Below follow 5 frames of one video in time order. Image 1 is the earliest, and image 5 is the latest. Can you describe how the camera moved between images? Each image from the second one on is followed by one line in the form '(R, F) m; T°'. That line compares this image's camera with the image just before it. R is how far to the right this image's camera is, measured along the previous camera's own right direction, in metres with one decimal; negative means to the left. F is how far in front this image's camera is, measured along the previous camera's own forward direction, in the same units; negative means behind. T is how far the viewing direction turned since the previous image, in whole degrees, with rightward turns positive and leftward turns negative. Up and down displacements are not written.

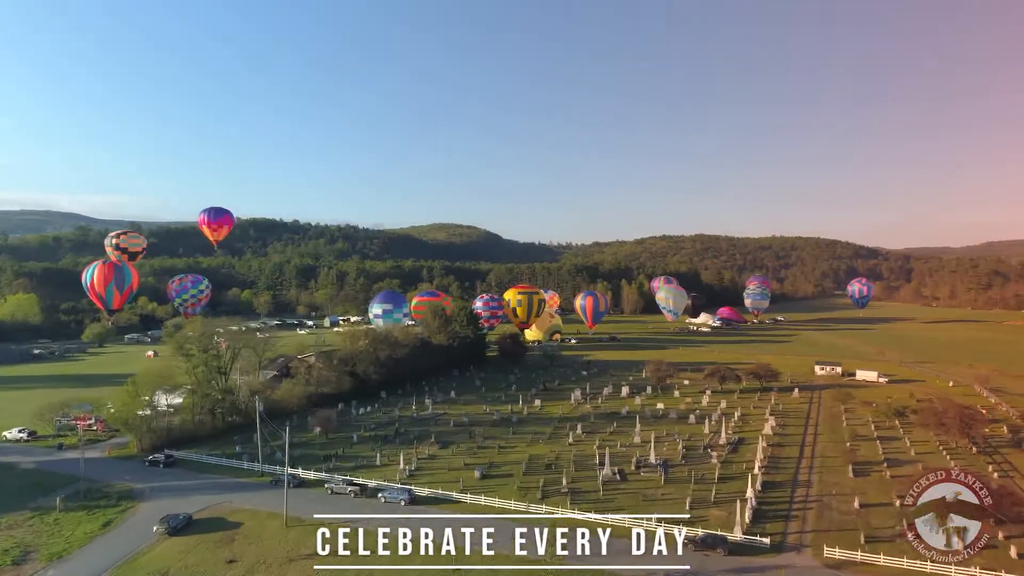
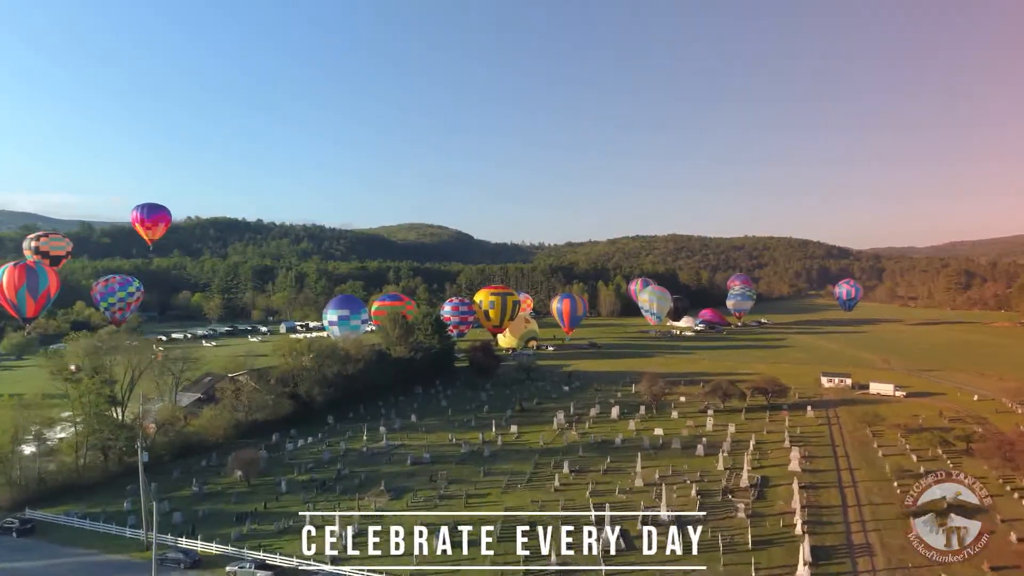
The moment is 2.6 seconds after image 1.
(+0.1, +4.9) m; +2°
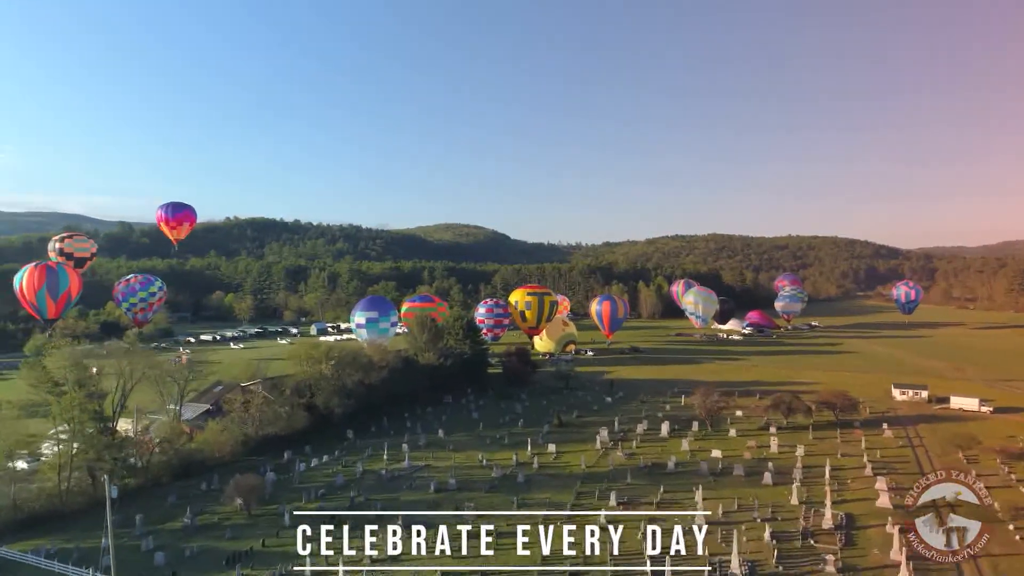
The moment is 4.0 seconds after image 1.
(-0.1, +2.8) m; -3°
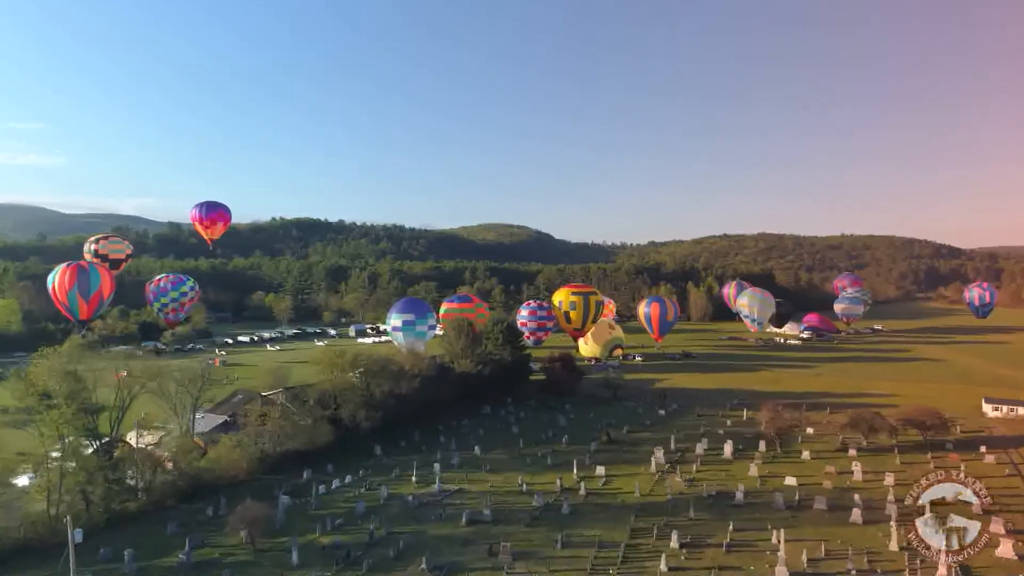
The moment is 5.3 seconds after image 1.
(0.0, +2.5) m; -4°
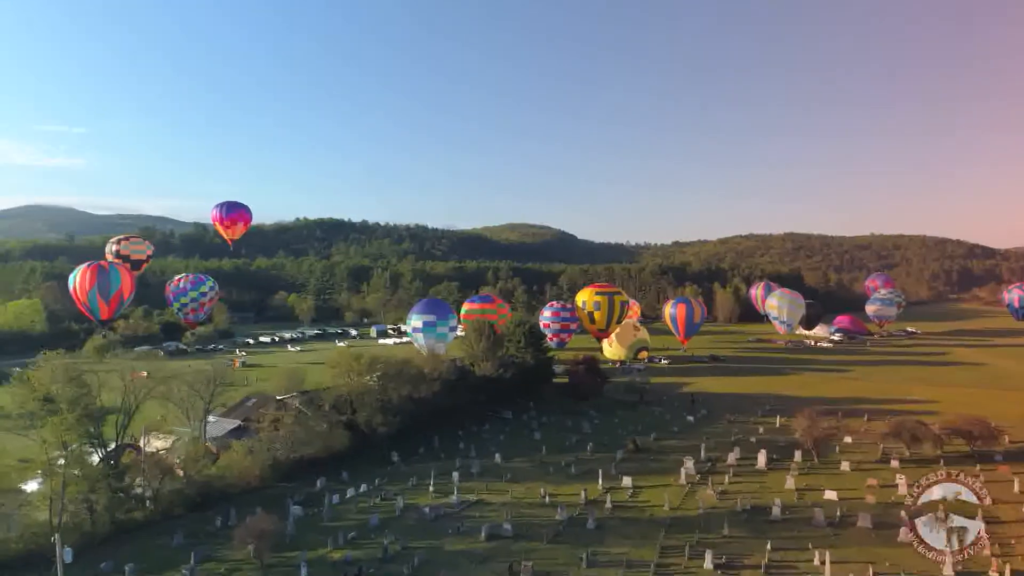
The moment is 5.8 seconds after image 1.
(0.0, +0.9) m; -2°
